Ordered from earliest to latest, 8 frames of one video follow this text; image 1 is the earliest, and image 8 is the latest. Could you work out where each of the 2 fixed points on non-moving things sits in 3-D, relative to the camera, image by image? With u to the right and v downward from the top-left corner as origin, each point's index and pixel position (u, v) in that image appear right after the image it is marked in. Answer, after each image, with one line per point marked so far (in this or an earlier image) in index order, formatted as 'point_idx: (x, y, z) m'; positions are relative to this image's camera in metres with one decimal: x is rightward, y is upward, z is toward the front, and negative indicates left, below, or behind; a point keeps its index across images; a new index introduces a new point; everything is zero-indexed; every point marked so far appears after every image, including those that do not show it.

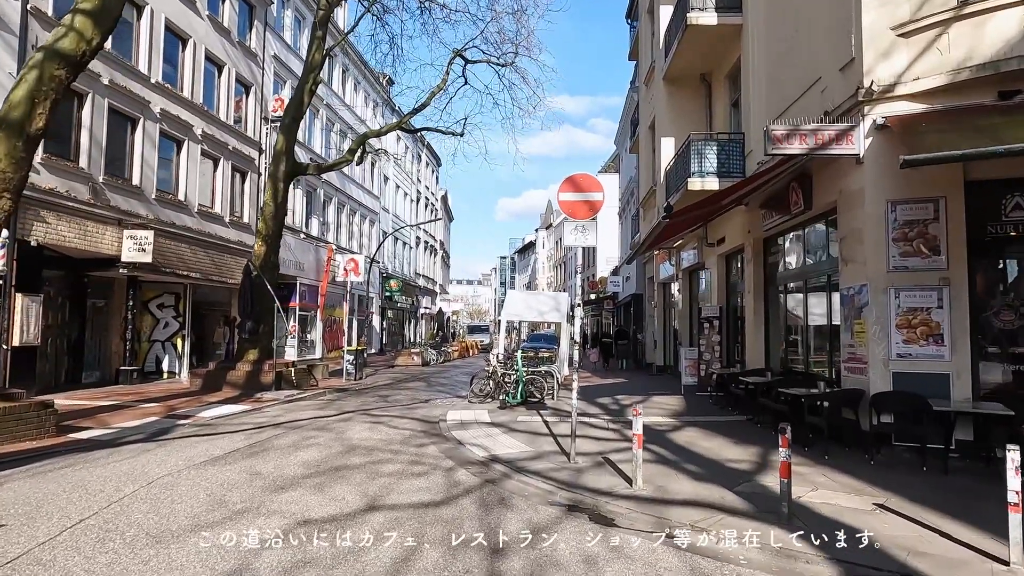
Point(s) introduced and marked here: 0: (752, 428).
0: (+3.8, -2.2, +10.6) m
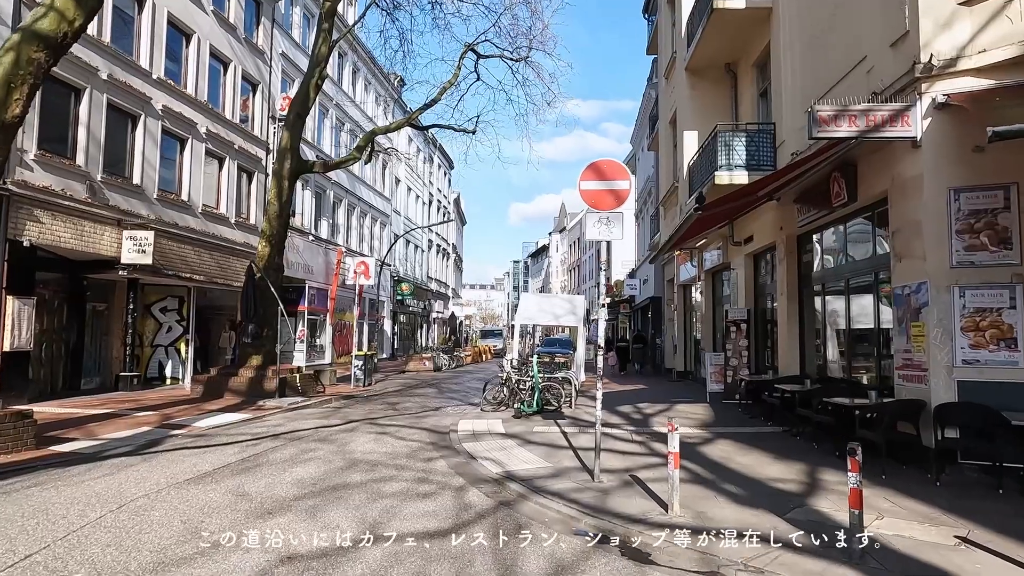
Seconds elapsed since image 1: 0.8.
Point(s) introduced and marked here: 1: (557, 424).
0: (+4.1, -2.2, +9.7) m
1: (+0.8, -2.5, +12.0) m
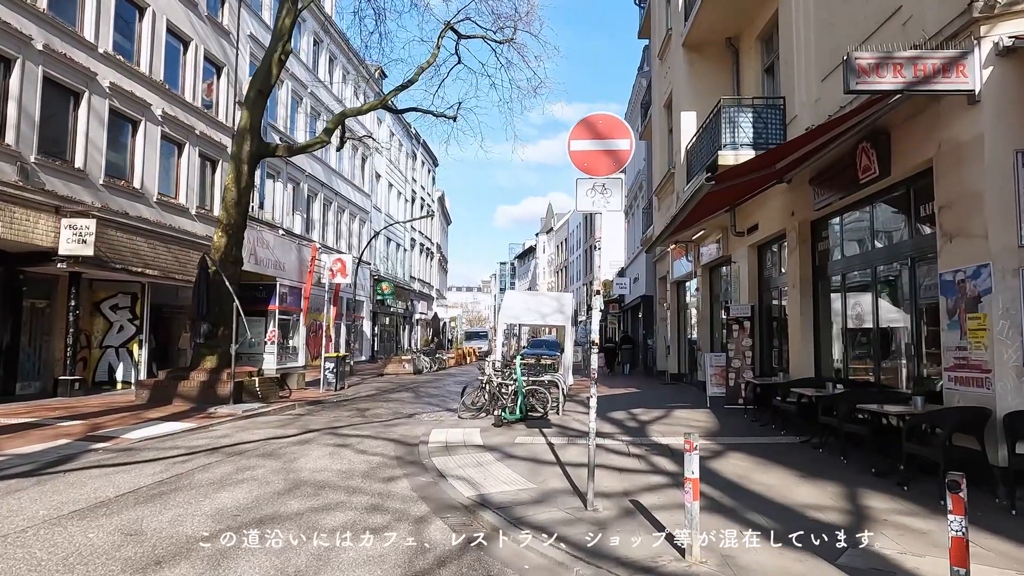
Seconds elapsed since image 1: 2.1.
0: (+3.8, -2.1, +8.3) m
1: (+0.5, -2.3, +10.6) m
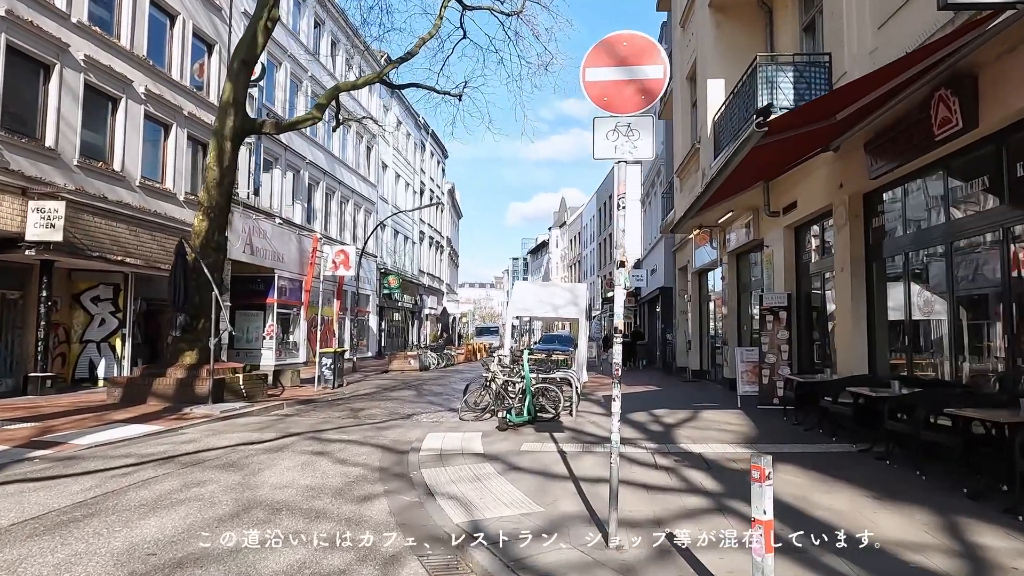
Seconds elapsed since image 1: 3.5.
0: (+3.8, -1.9, +6.8) m
1: (+0.6, -2.1, +9.2) m
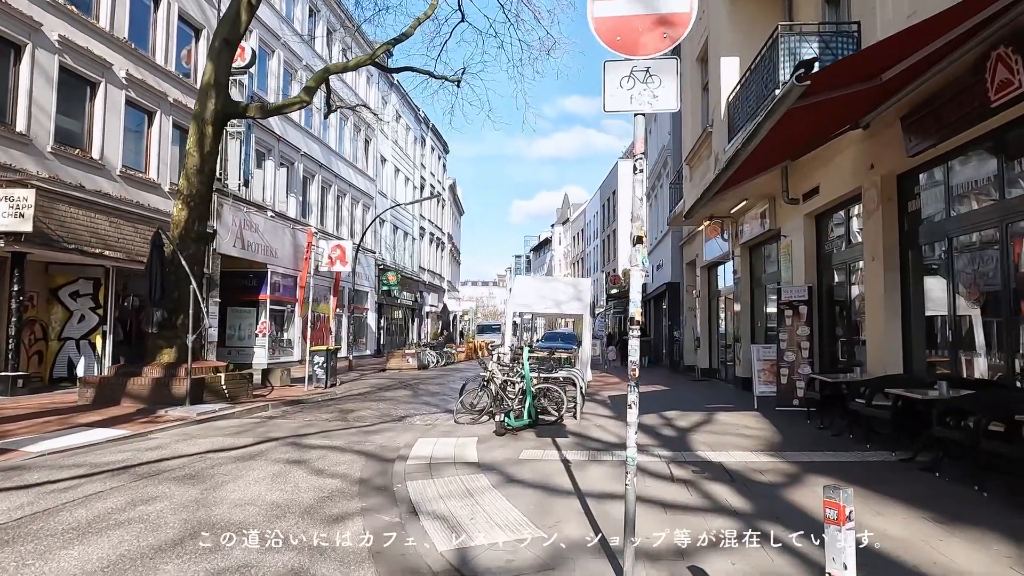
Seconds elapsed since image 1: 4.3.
0: (+3.8, -1.8, +6.0) m
1: (+0.6, -2.0, +8.4) m
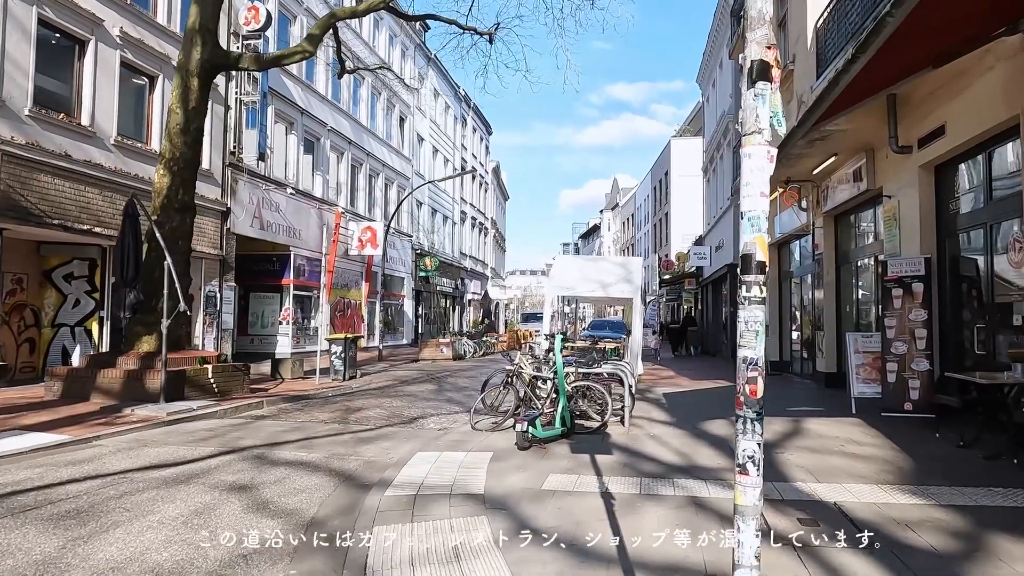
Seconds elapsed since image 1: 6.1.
0: (+3.8, -1.5, +3.5) m
1: (+0.8, -1.7, +6.2) m
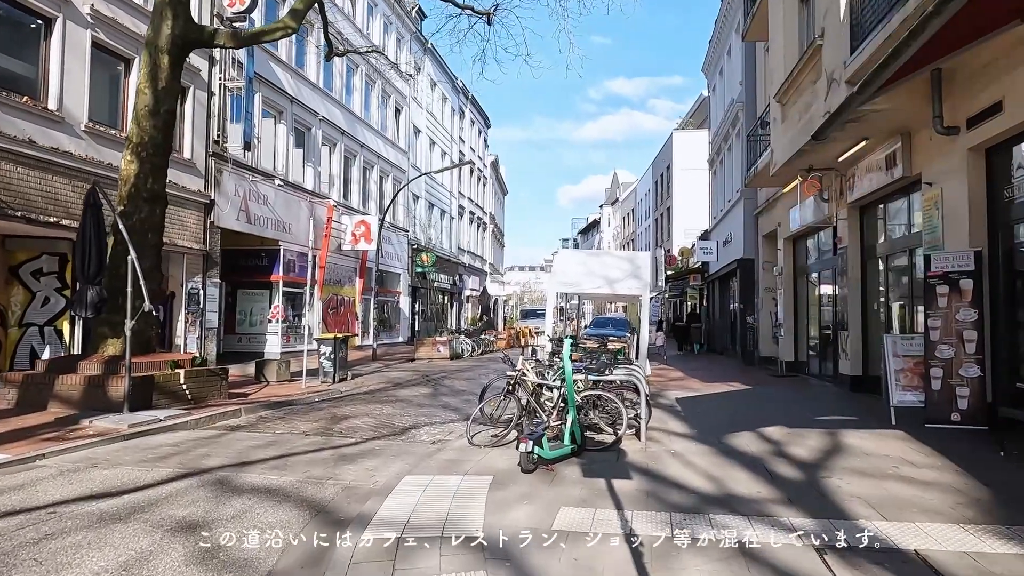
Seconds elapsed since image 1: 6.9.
0: (+3.9, -1.5, +2.6) m
1: (+0.8, -1.7, +5.2) m
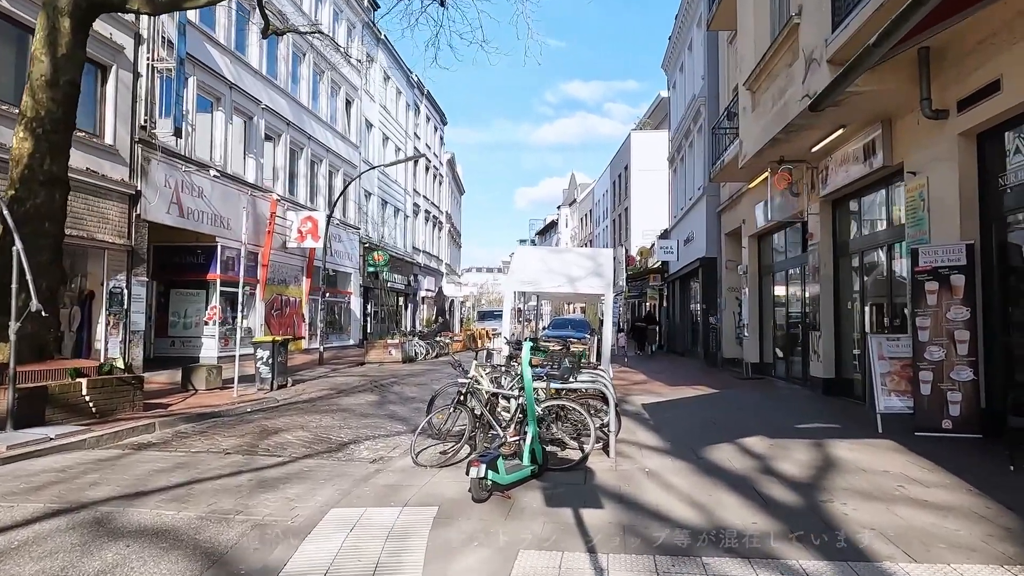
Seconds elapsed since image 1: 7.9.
0: (+3.7, -1.4, +1.9) m
1: (+0.5, -1.6, +4.3) m
